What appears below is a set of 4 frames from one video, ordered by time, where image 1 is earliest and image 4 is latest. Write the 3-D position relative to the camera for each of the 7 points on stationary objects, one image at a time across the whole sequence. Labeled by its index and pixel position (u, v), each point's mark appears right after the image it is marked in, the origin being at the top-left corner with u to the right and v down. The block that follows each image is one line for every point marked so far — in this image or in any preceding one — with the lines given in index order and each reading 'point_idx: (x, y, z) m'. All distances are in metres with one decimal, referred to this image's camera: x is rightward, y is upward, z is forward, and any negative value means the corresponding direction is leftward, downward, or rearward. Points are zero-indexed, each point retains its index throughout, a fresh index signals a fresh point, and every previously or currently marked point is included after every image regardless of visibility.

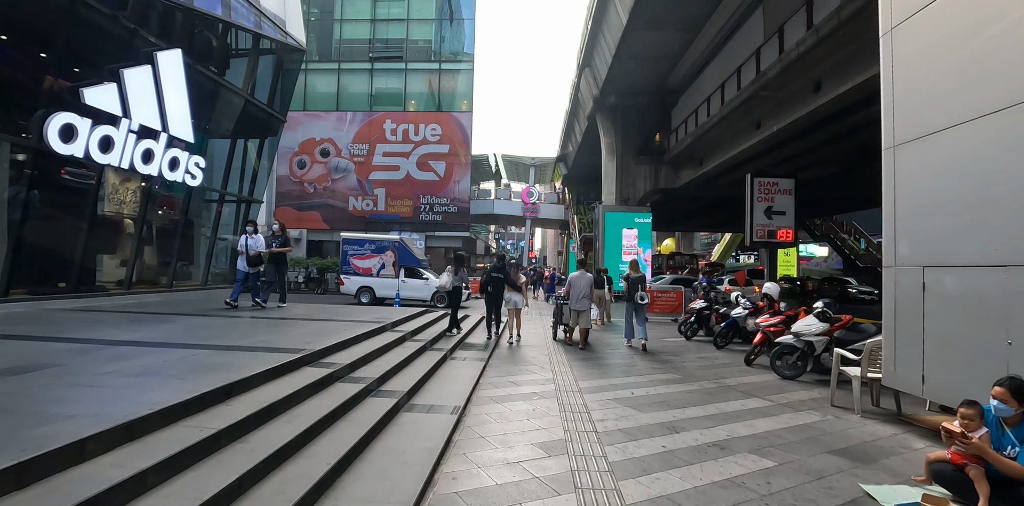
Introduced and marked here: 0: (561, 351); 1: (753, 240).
0: (+0.9, -1.8, +8.7) m
1: (+5.9, +0.3, +11.6) m
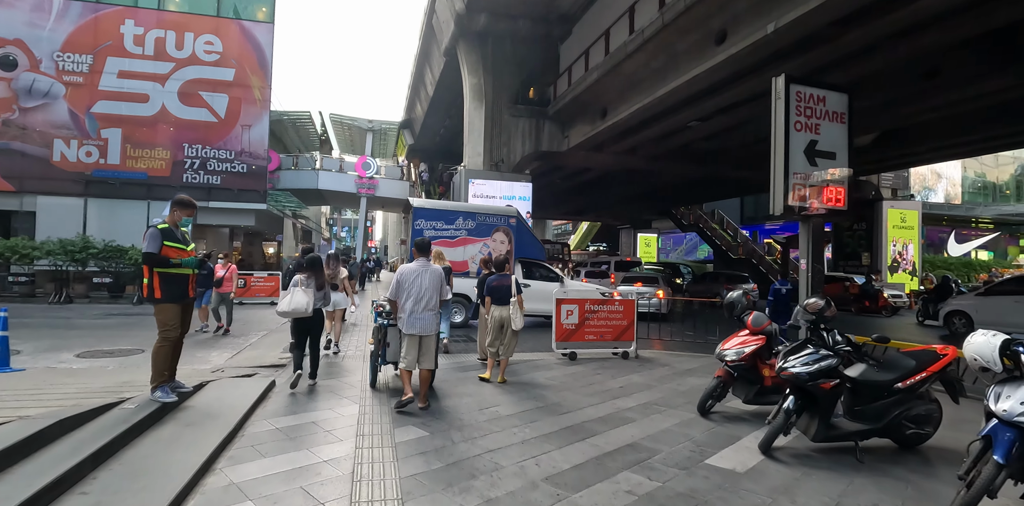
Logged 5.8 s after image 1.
0: (-0.3, -1.5, +1.6) m
1: (+3.5, +0.6, +5.9) m
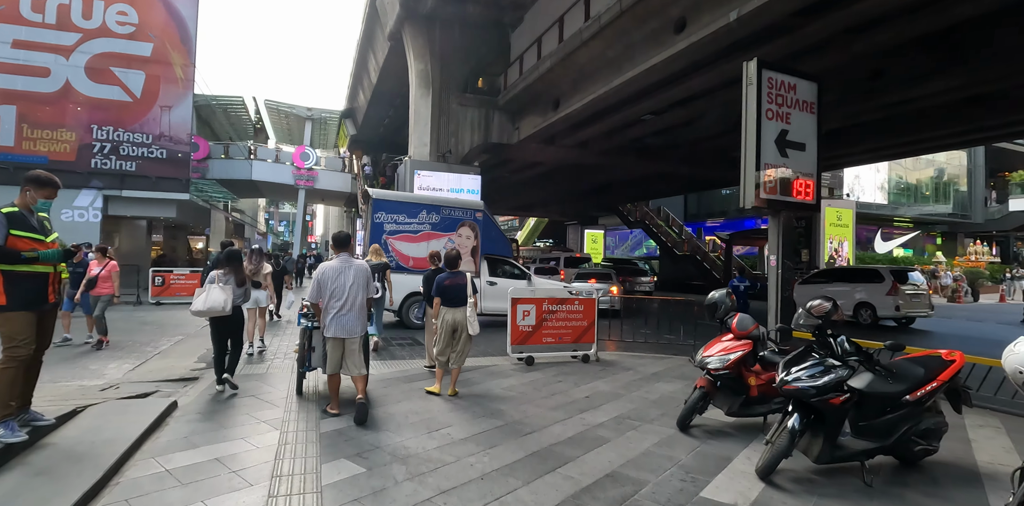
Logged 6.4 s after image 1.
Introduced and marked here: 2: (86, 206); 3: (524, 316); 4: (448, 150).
0: (-0.4, -1.5, +0.9) m
1: (+3.0, +0.7, +5.6) m
2: (-17.0, +1.9, +17.5) m
3: (+0.2, -0.9, +6.7) m
4: (-2.2, +3.6, +16.6) m
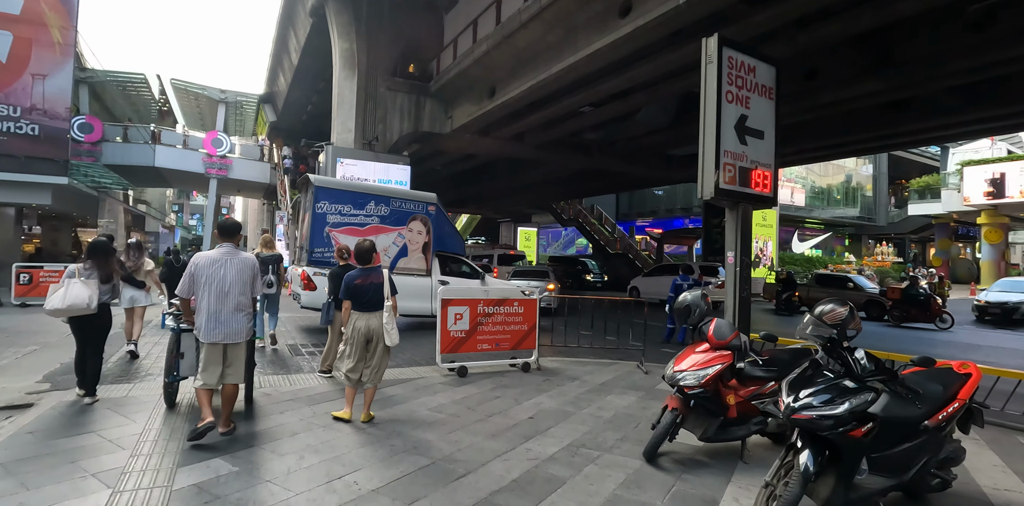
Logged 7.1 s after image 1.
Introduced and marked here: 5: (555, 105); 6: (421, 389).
0: (-0.4, -1.4, -0.1) m
1: (+2.3, +0.7, +5.1) m
2: (-19.2, +2.2, +14.0) m
3: (-0.7, -0.8, +5.8) m
4: (-4.4, +3.8, +15.2) m
5: (+1.3, +4.1, +13.0) m
6: (-1.0, -1.5, +5.2) m
